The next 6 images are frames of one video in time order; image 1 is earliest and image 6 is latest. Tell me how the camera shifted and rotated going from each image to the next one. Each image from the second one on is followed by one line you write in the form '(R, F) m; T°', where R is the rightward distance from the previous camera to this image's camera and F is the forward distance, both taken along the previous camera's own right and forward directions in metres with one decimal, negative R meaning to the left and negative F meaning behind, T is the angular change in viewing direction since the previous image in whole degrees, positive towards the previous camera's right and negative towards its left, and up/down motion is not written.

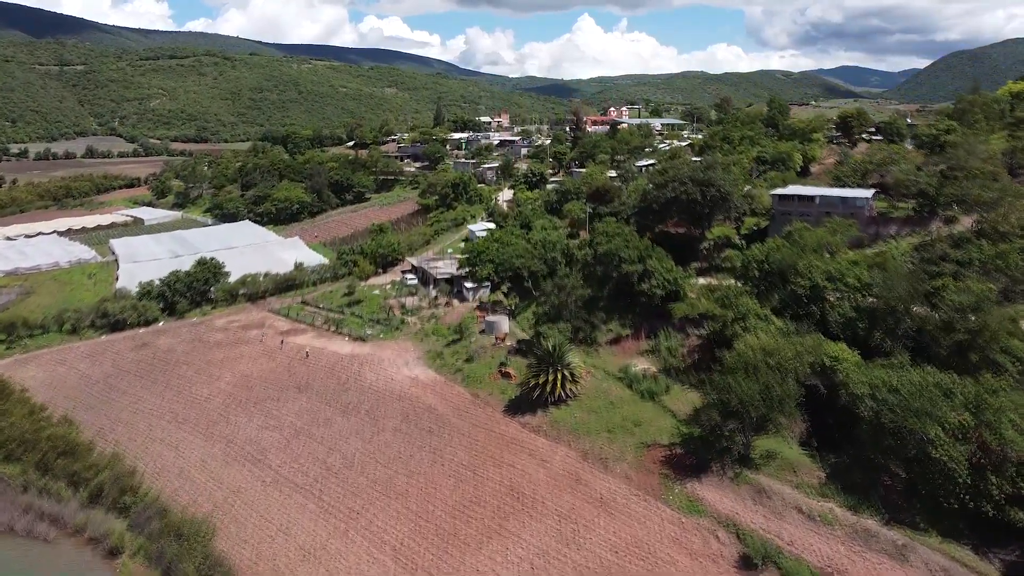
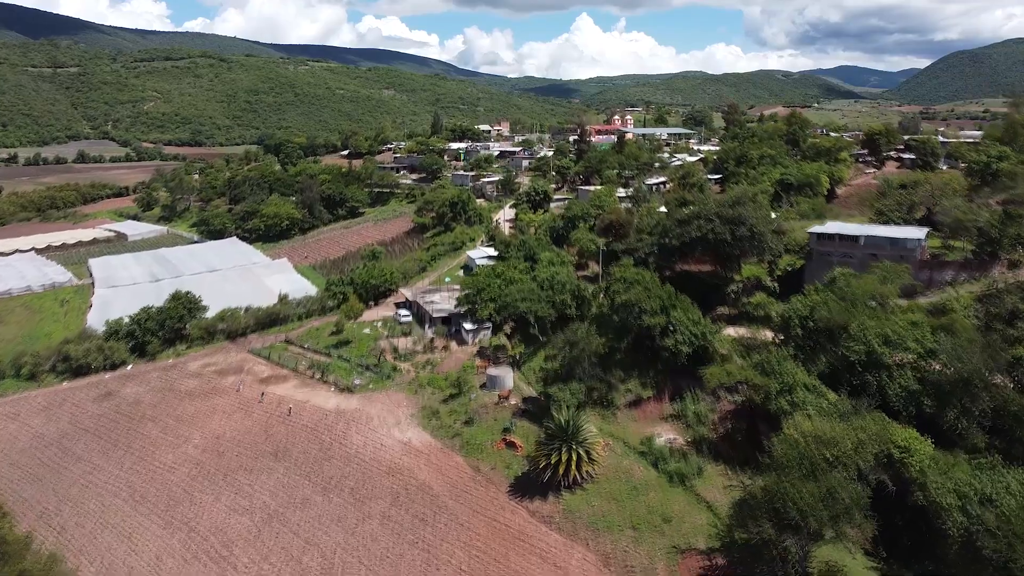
(-0.1, +2.3) m; 0°
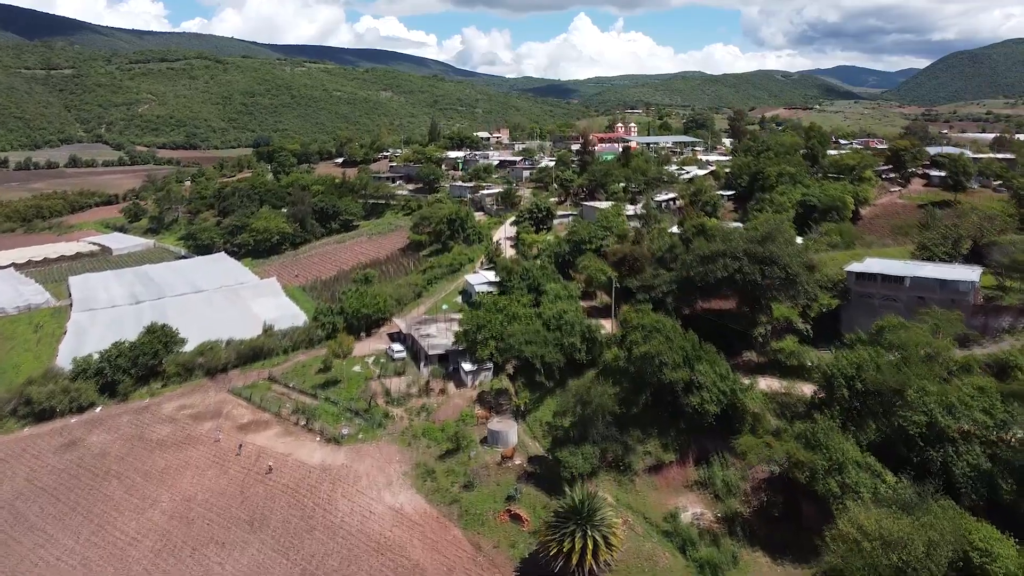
(-0.1, +1.8) m; 0°
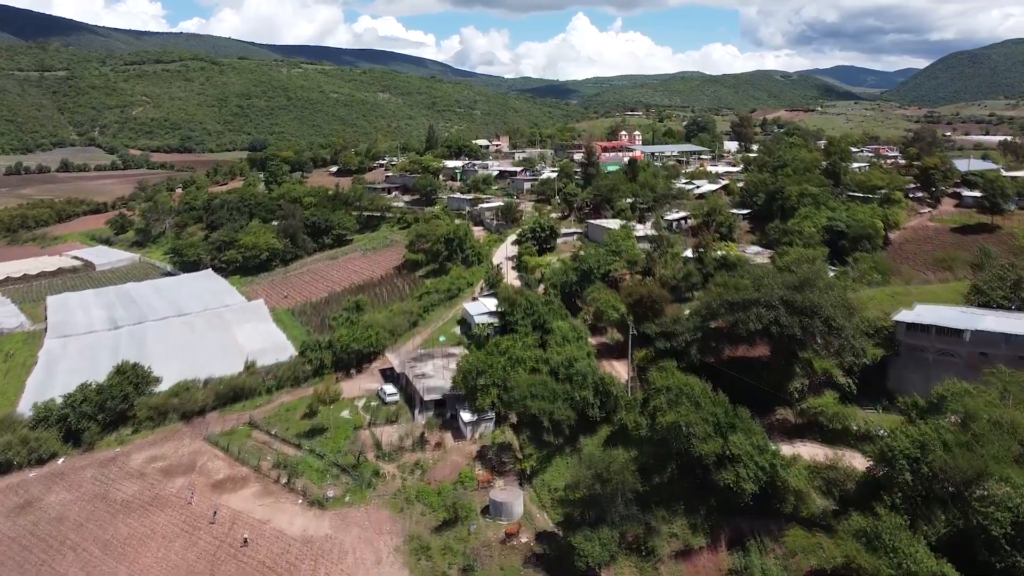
(-0.1, +1.9) m; 0°
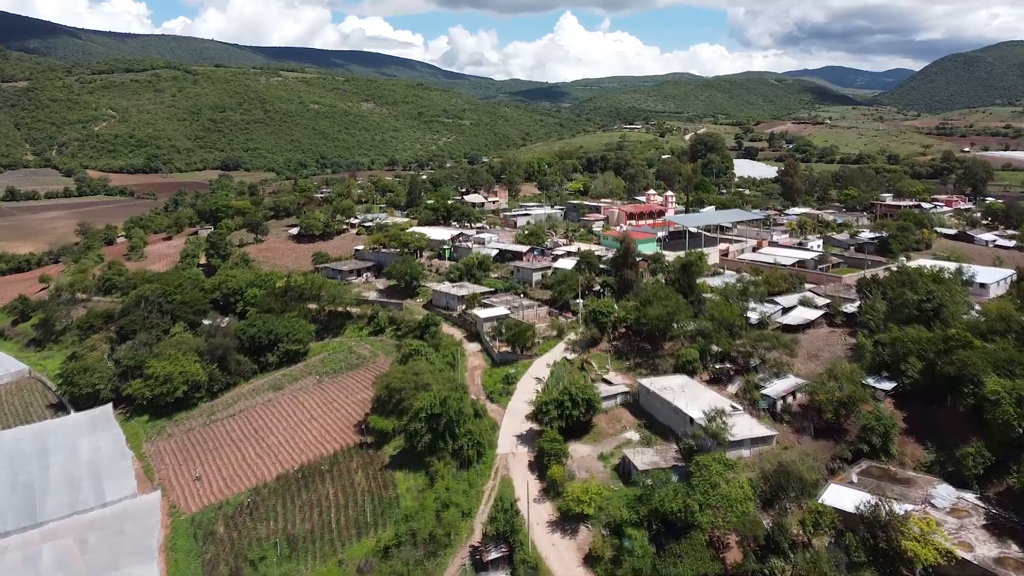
(-0.7, +10.5) m; +1°
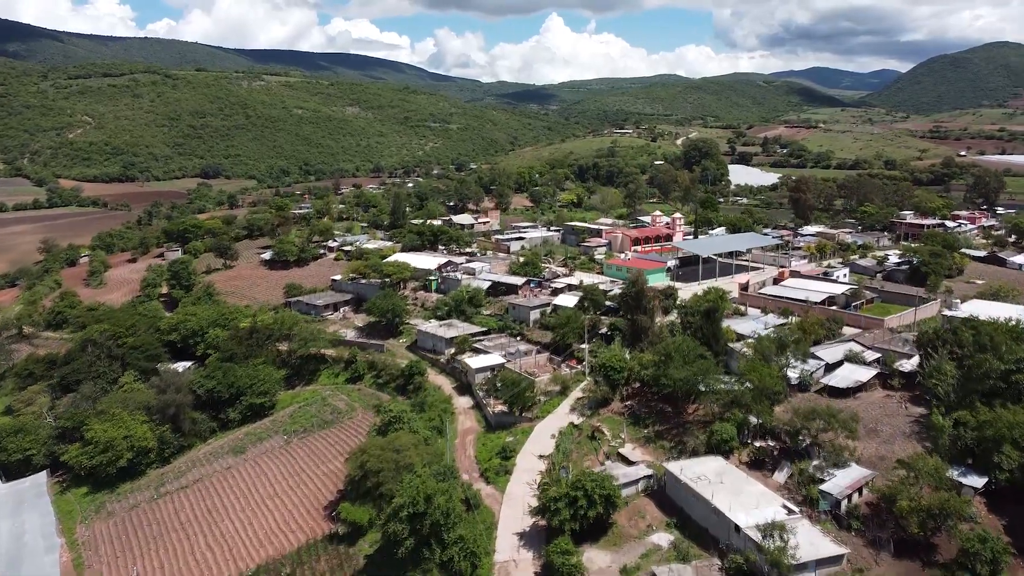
(-0.2, +3.8) m; +1°
